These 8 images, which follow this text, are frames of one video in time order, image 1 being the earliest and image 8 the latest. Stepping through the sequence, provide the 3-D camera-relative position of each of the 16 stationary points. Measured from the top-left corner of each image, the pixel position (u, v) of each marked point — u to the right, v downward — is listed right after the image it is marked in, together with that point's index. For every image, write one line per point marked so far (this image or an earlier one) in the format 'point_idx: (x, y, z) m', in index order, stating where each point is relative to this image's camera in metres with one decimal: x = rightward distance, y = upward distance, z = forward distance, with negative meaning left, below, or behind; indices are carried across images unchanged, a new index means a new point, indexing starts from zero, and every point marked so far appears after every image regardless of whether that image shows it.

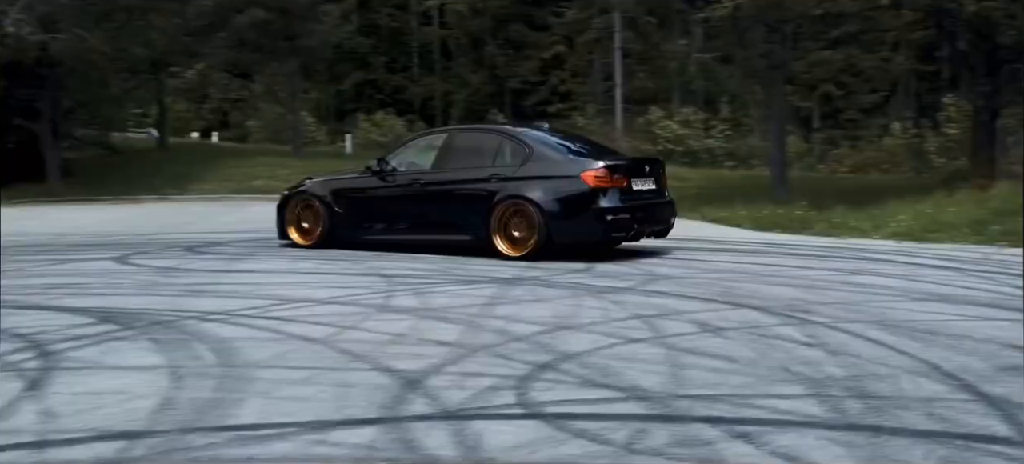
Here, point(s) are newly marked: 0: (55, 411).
0: (-2.1, -0.8, +4.4) m
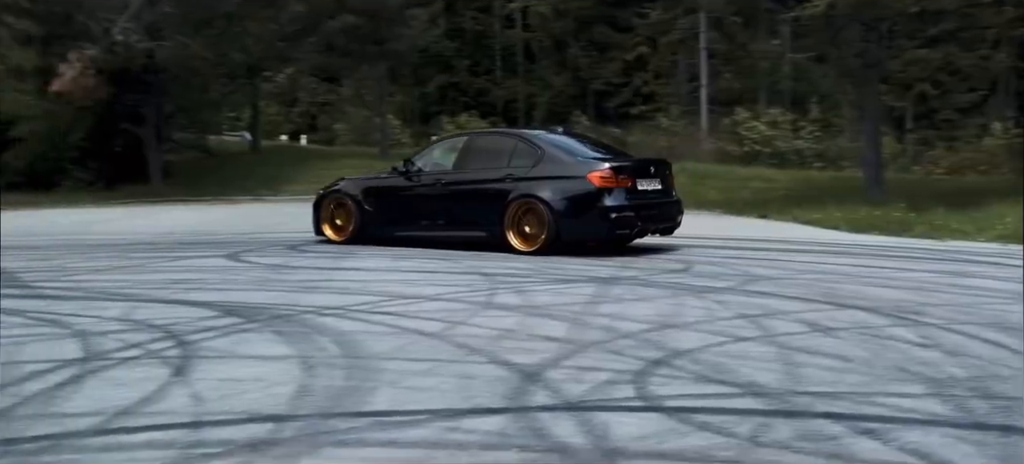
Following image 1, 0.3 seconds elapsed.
0: (-1.5, -0.8, +4.7) m
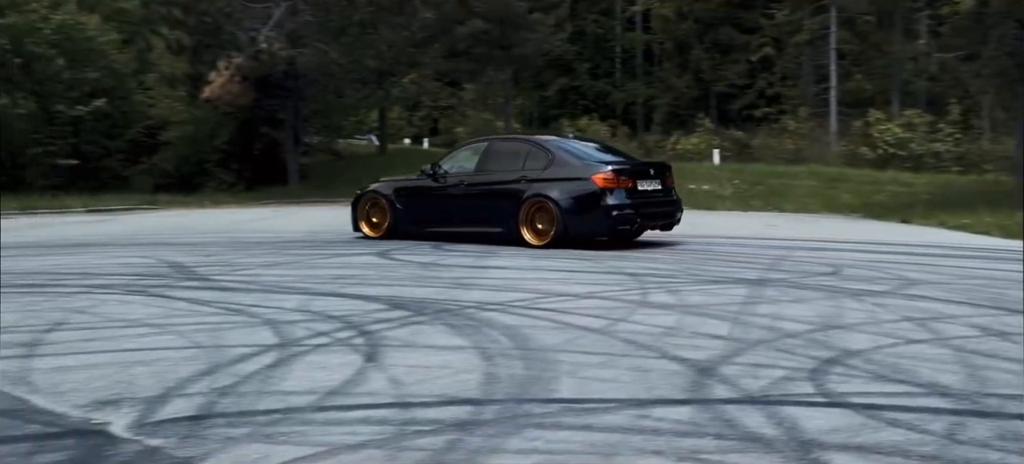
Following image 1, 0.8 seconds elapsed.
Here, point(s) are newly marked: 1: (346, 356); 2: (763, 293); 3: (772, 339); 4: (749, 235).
0: (-0.6, -0.8, +5.0) m
1: (-1.0, -0.7, +5.7) m
2: (+2.5, -0.6, +9.8) m
3: (+1.8, -0.7, +6.8) m
4: (+3.5, 0.0, +14.8) m
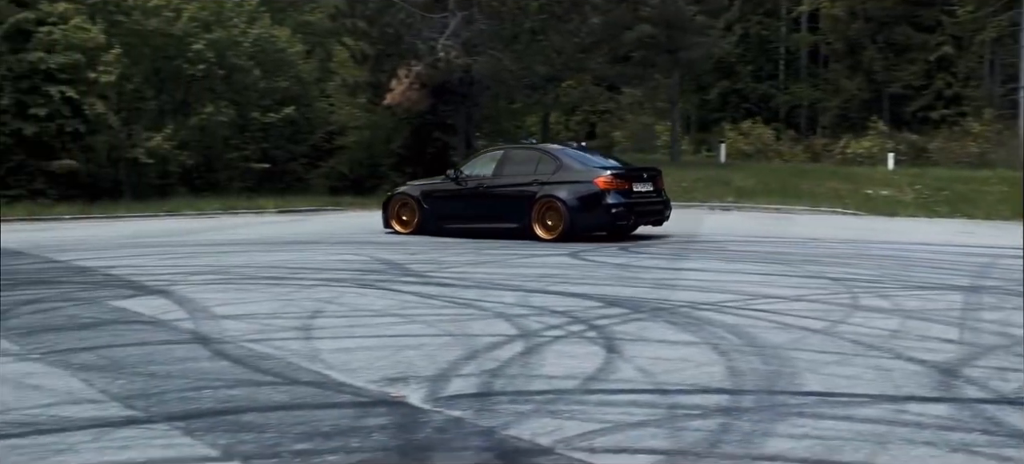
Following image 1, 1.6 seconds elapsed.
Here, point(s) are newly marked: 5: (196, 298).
0: (+0.7, -0.7, +5.4) m
1: (+0.5, -0.7, +6.1) m
2: (+4.6, -0.7, +9.5) m
3: (+3.4, -0.8, +6.7) m
4: (+6.4, -0.1, +14.3) m
5: (-2.7, -0.6, +8.3) m
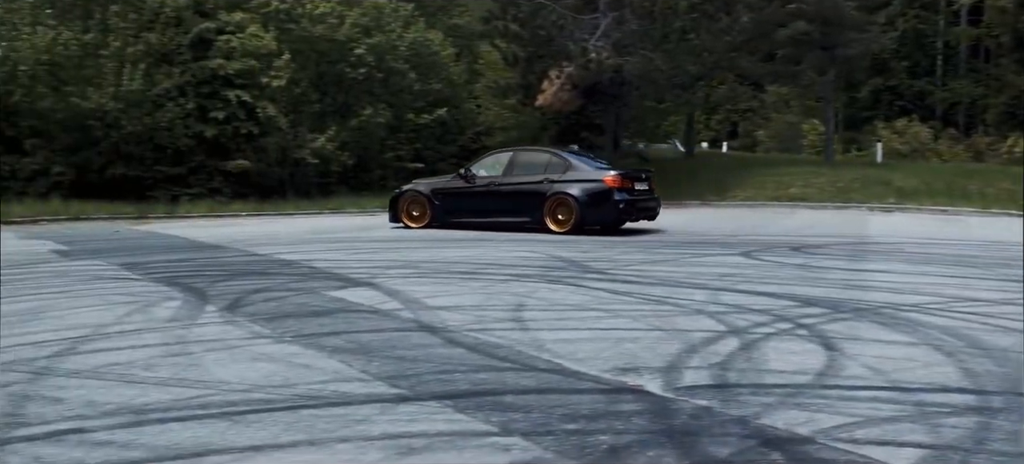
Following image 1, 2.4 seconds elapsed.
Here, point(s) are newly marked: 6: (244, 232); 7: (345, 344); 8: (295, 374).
0: (+2.0, -0.7, +5.3) m
1: (+1.8, -0.7, +6.1) m
2: (+6.4, -0.7, +8.9) m
3: (+4.8, -0.8, +6.3) m
4: (+8.9, -0.2, +13.4) m
5: (-1.0, -0.5, +8.7) m
6: (-4.7, 0.0, +17.4) m
7: (-1.0, -0.6, +5.6) m
8: (-1.0, -0.7, +4.7) m
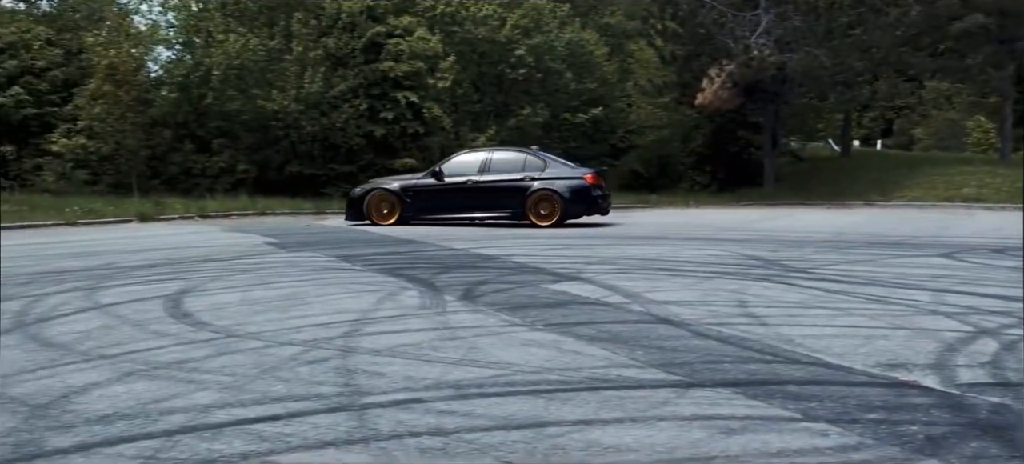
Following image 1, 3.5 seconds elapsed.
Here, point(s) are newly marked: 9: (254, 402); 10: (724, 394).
0: (+3.4, -0.7, +5.2) m
1: (+3.3, -0.7, +5.9) m
2: (+8.3, -0.7, +8.1) m
3: (+6.3, -0.8, +5.7) m
4: (+11.4, -0.3, +12.1) m
5: (+1.0, -0.5, +8.9) m
6: (-1.4, +0.1, +18.1) m
7: (+0.5, -0.6, +5.9) m
8: (+0.3, -0.6, +5.0) m
9: (-1.0, -0.7, +3.8) m
10: (+0.9, -0.7, +4.2) m
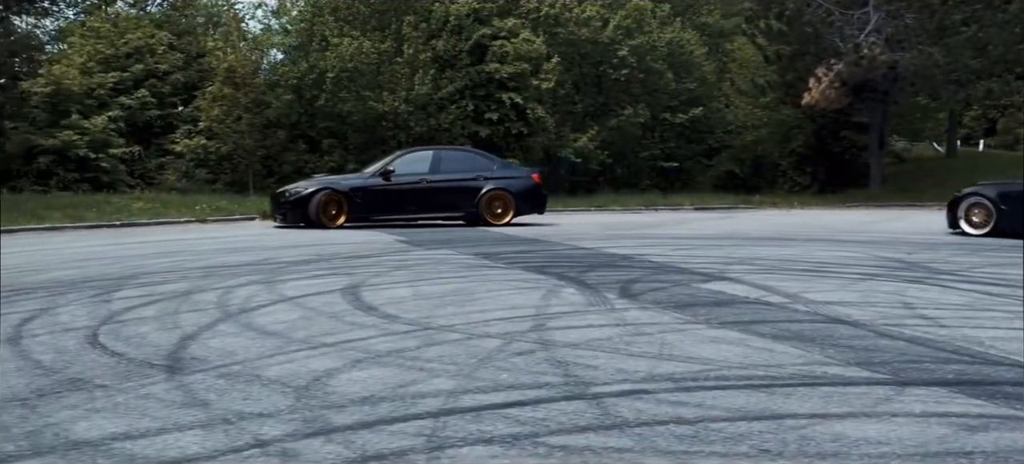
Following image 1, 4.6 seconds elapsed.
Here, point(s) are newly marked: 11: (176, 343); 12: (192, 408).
0: (+4.4, -0.8, +5.0) m
1: (+4.4, -0.7, +5.7) m
2: (+9.5, -0.8, +7.4) m
3: (+7.3, -0.9, +5.2) m
4: (+13.0, -0.4, +11.1) m
5: (+2.3, -0.5, +8.9) m
6: (+0.8, +0.1, +18.3) m
7: (+1.6, -0.6, +5.9) m
8: (+1.3, -0.6, +5.1) m
9: (-0.1, -0.6, +4.0) m
10: (+1.8, -0.7, +4.2) m
11: (-1.7, -0.6, +4.9) m
12: (-1.1, -0.6, +3.5) m
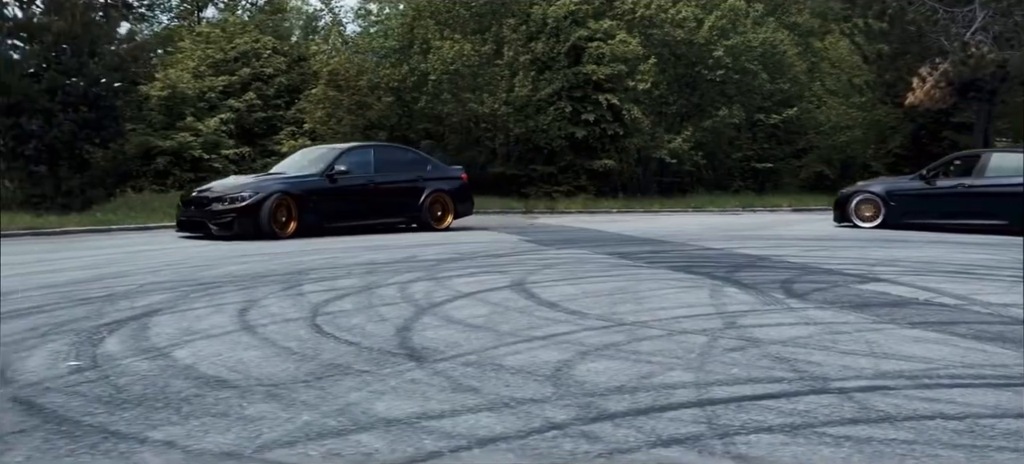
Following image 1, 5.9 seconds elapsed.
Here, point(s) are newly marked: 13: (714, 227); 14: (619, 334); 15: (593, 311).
0: (+5.5, -0.8, +4.6) m
1: (+5.5, -0.7, +5.4) m
2: (+10.8, -0.8, +6.6) m
3: (+8.4, -0.9, +4.6) m
4: (+14.6, -0.4, +10.0) m
5: (+3.7, -0.5, +8.8) m
6: (+3.0, +0.1, +18.2) m
7: (+2.8, -0.6, +5.8) m
8: (+2.4, -0.6, +5.0) m
9: (+0.9, -0.6, +4.1) m
10: (+2.9, -0.7, +4.1) m
11: (-0.6, -0.5, +5.1) m
12: (-0.2, -0.6, +3.6) m
13: (+3.8, +0.1, +18.5) m
14: (+0.6, -0.6, +5.4) m
15: (+0.5, -0.5, +6.4) m
